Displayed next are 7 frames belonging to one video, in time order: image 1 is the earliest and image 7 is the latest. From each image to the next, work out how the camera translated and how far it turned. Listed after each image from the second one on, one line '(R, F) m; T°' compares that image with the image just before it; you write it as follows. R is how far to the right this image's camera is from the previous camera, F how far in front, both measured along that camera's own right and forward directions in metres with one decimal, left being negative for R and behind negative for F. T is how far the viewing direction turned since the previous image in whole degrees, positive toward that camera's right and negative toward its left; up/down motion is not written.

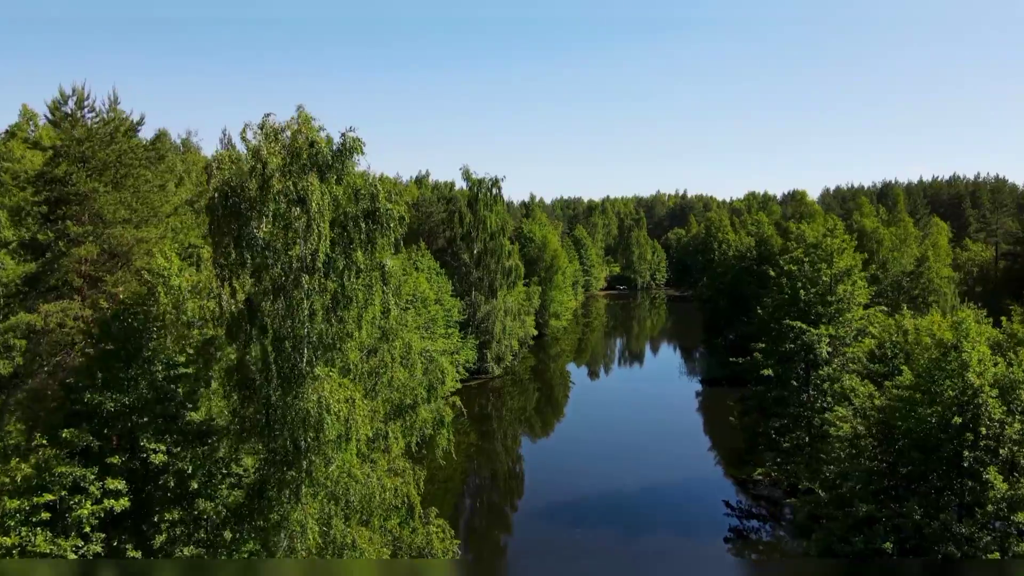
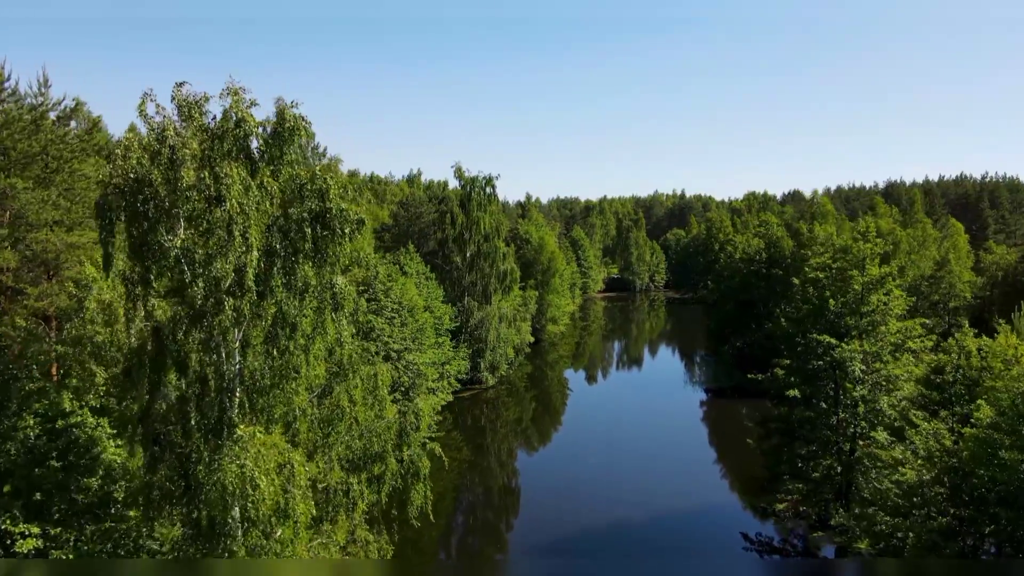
(0.0, +1.9) m; 0°
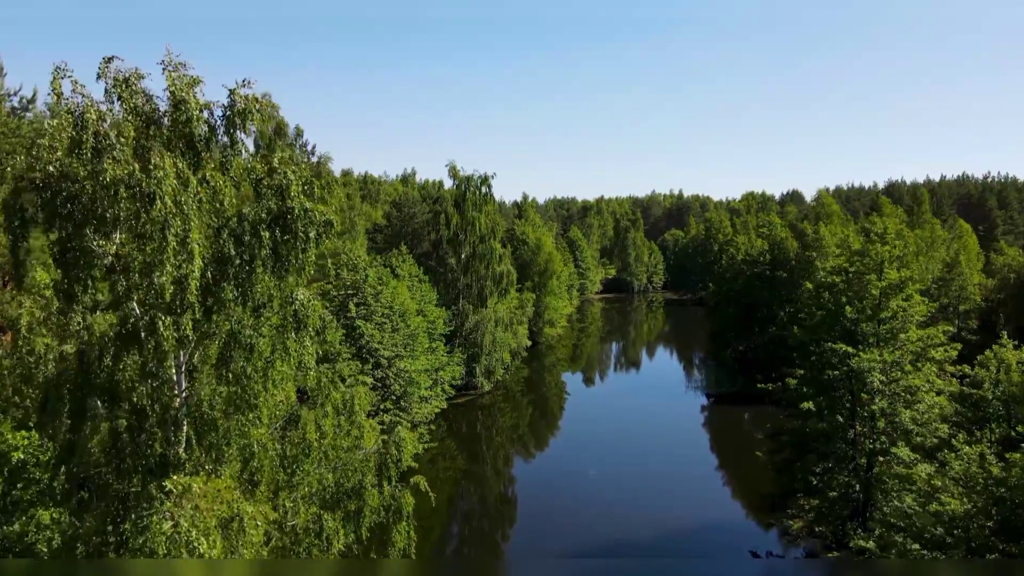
(0.0, +1.0) m; 0°
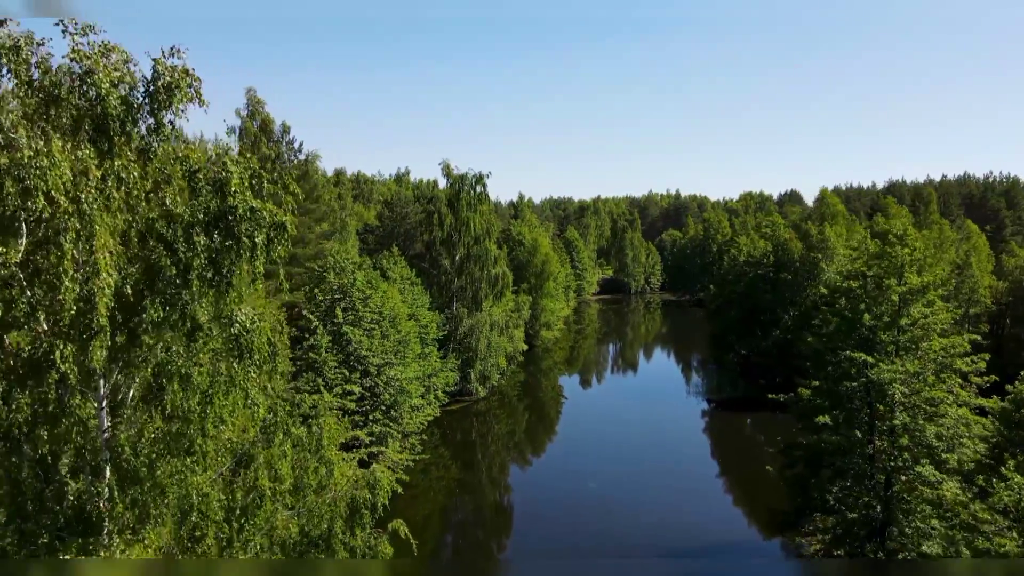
(0.0, +1.0) m; 0°
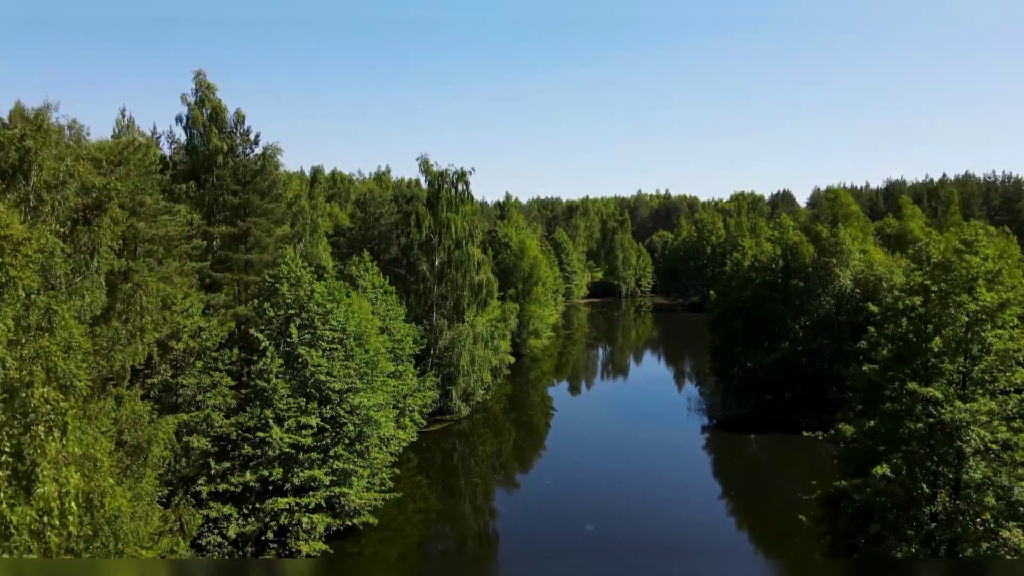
(+0.1, +2.8) m; +1°
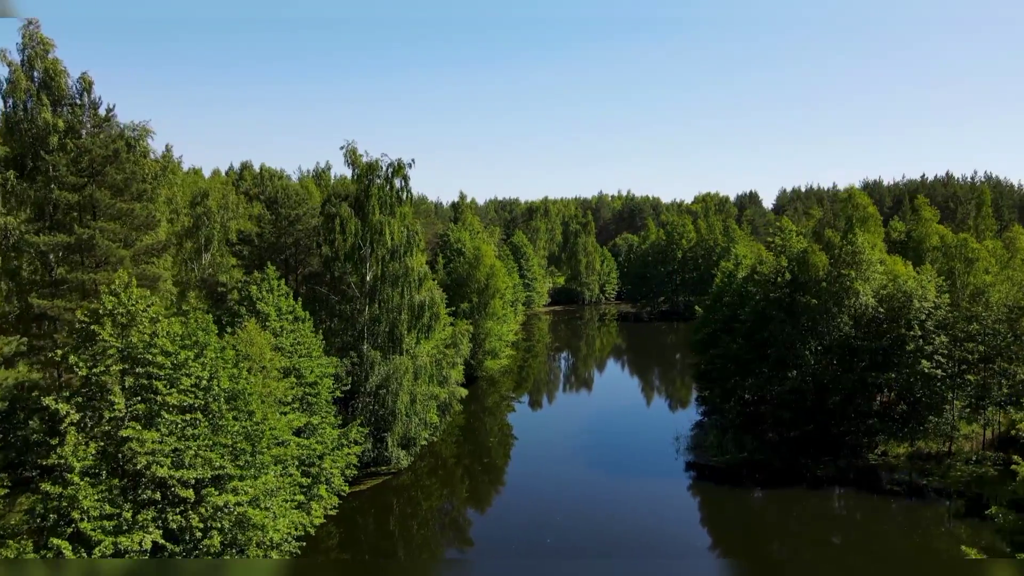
(+0.2, +5.3) m; +3°
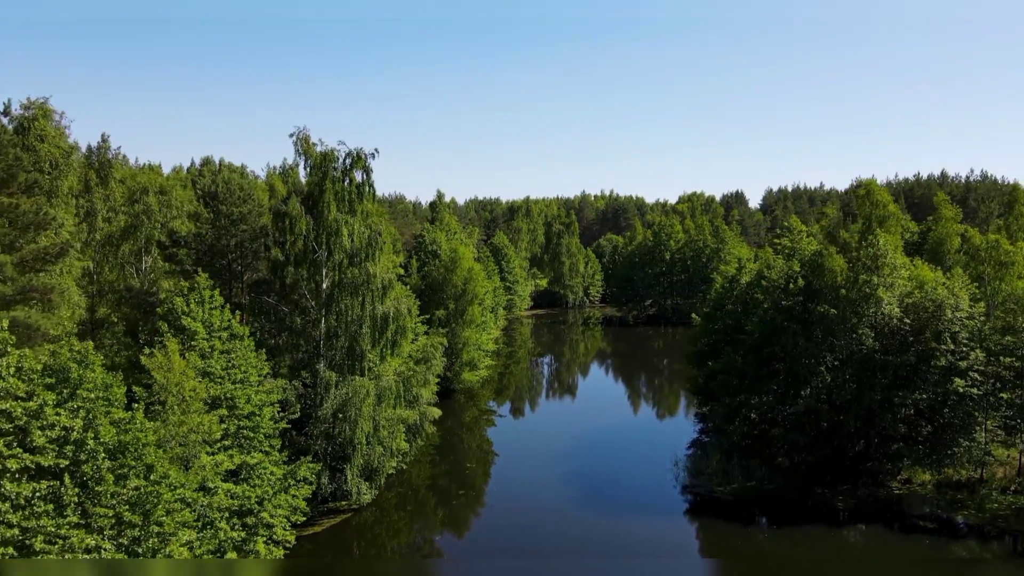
(+0.1, +2.8) m; +1°
